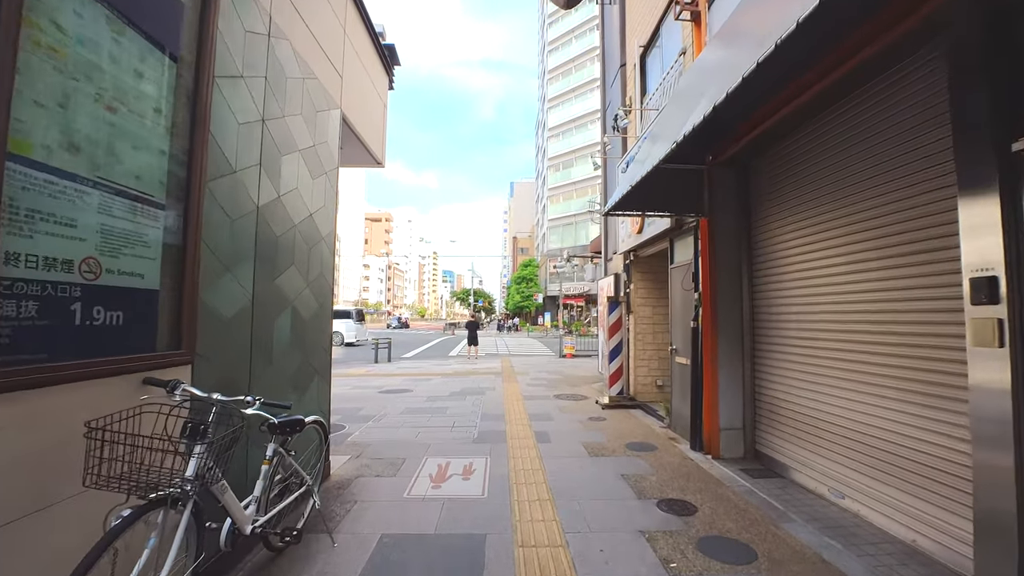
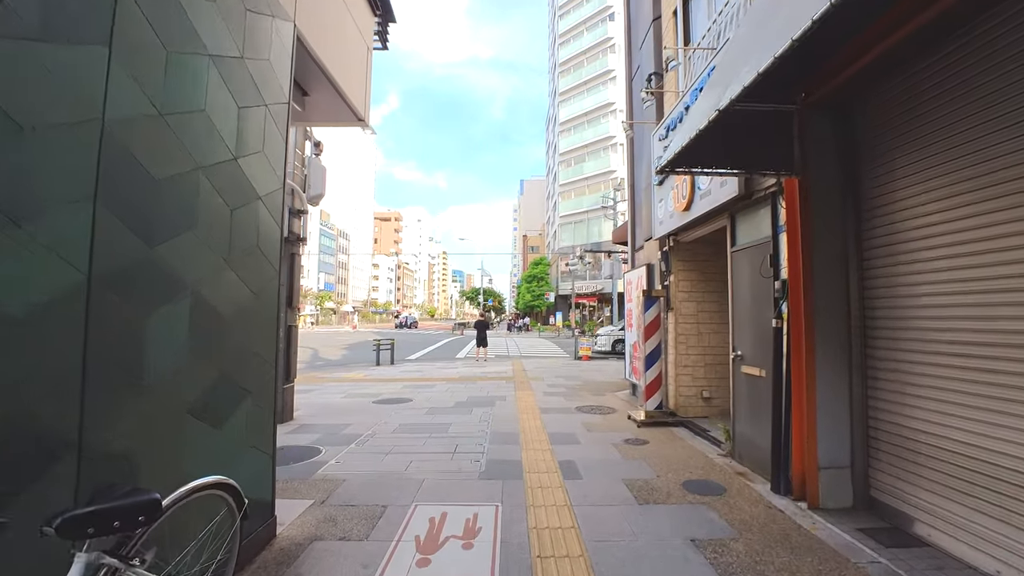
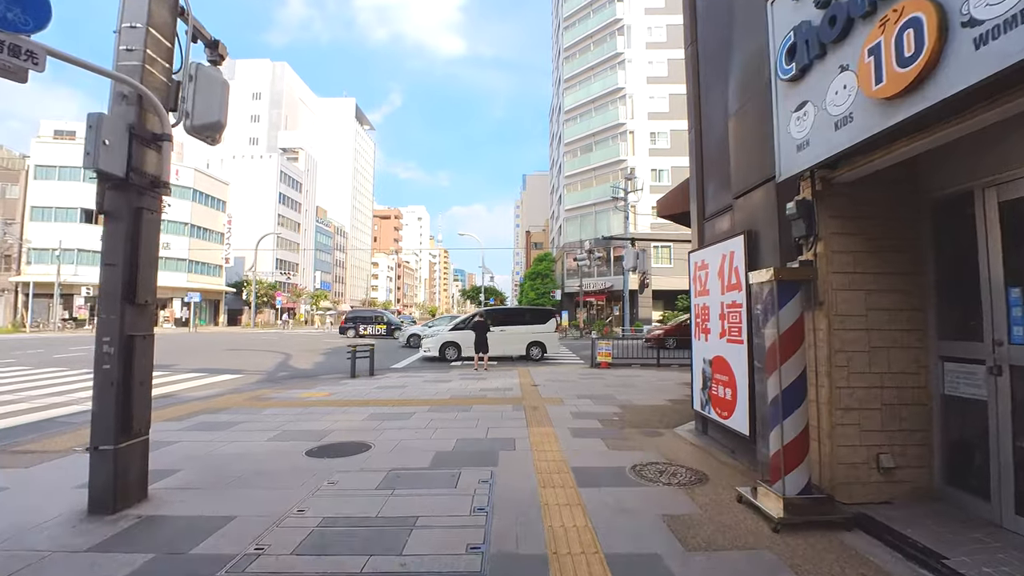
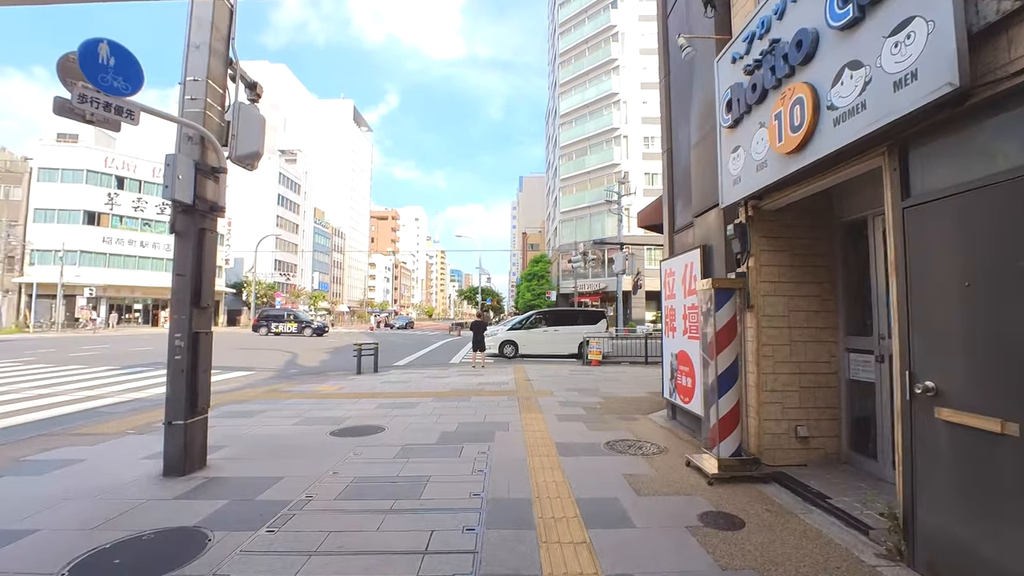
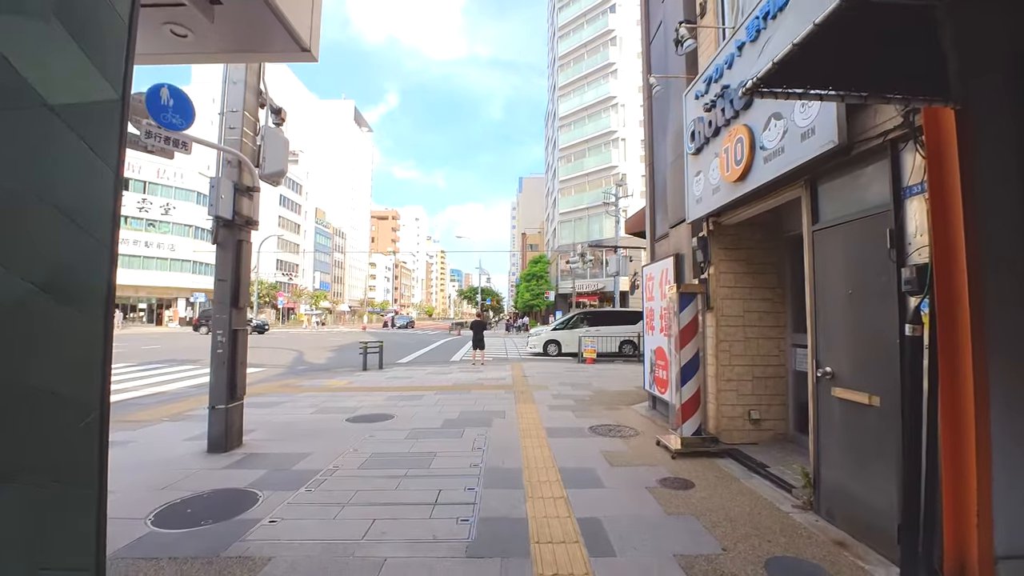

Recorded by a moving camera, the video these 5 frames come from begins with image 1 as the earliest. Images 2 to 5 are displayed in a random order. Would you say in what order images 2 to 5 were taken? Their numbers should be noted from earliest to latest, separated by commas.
2, 5, 4, 3
